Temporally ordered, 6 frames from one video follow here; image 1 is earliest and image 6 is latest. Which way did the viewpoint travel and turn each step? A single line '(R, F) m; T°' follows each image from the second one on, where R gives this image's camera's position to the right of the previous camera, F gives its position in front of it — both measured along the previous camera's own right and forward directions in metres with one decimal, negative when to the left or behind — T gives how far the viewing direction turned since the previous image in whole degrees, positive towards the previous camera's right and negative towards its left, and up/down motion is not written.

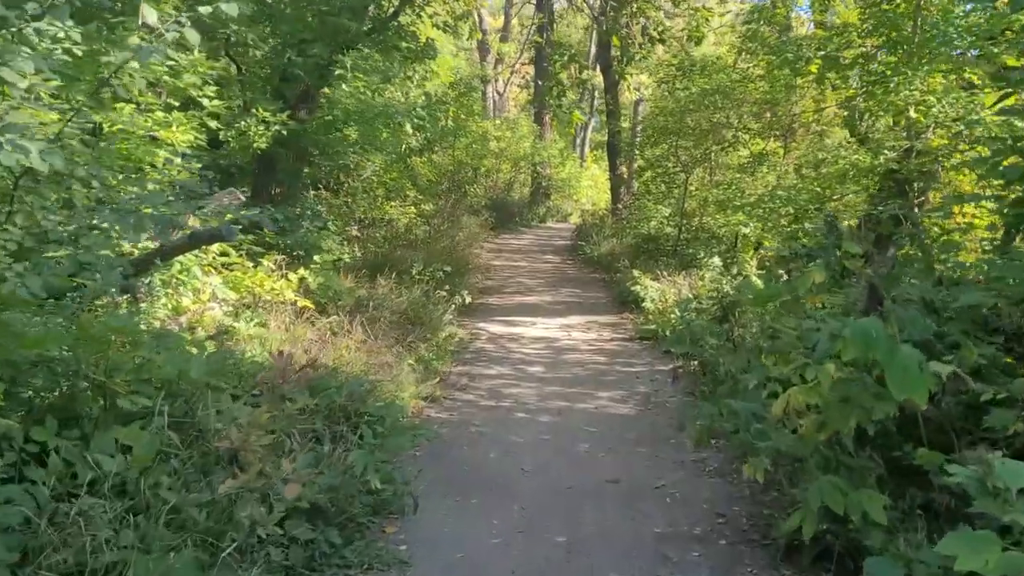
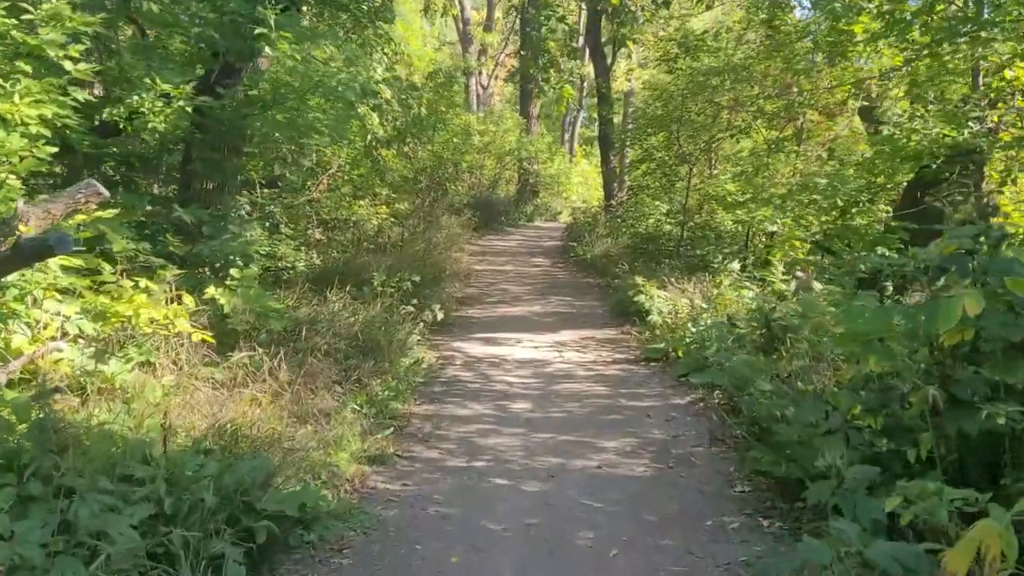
(+0.1, +1.7) m; +1°
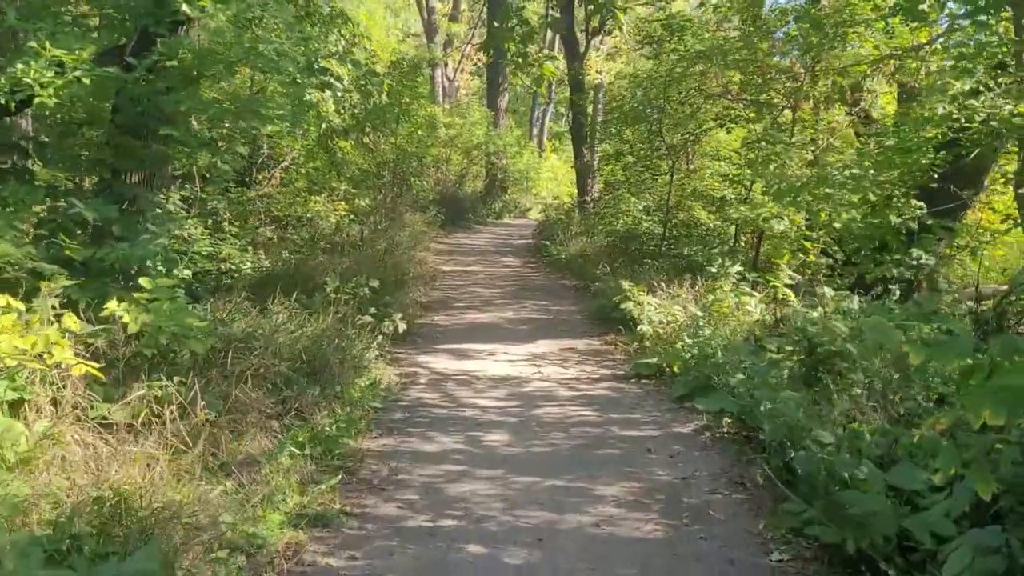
(-0.1, +1.0) m; +2°
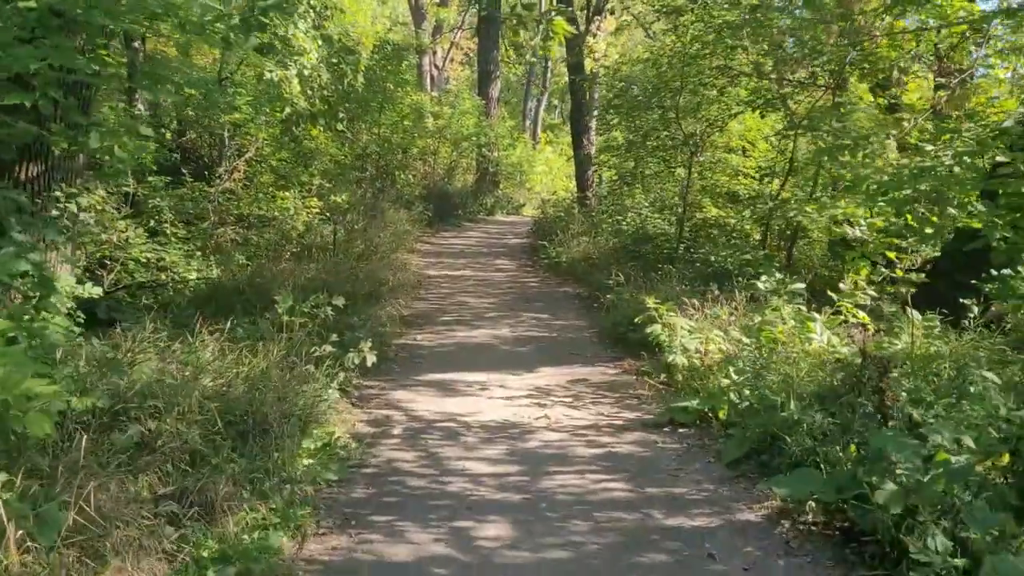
(-0.1, +1.6) m; +1°
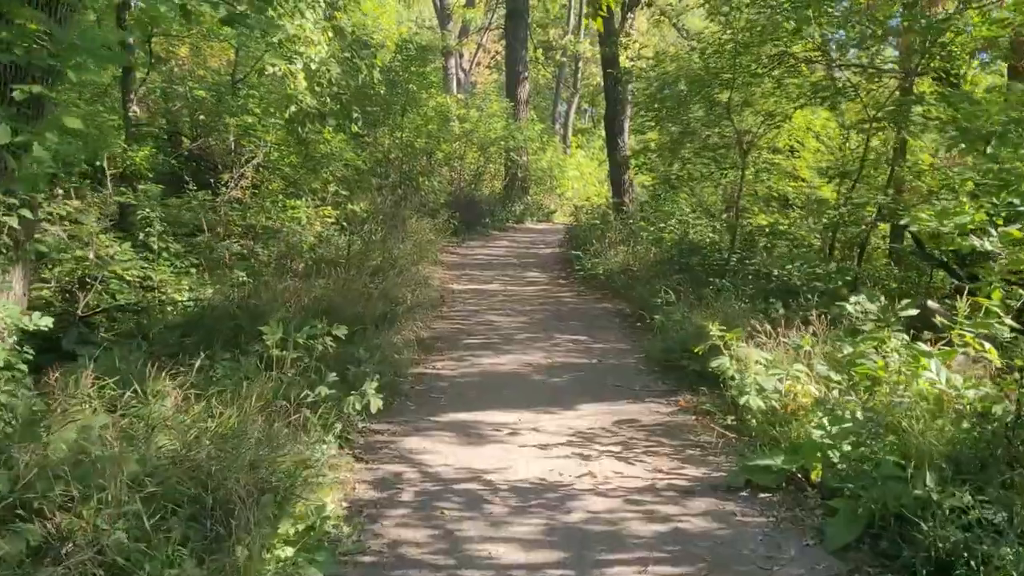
(0.0, +1.1) m; -2°
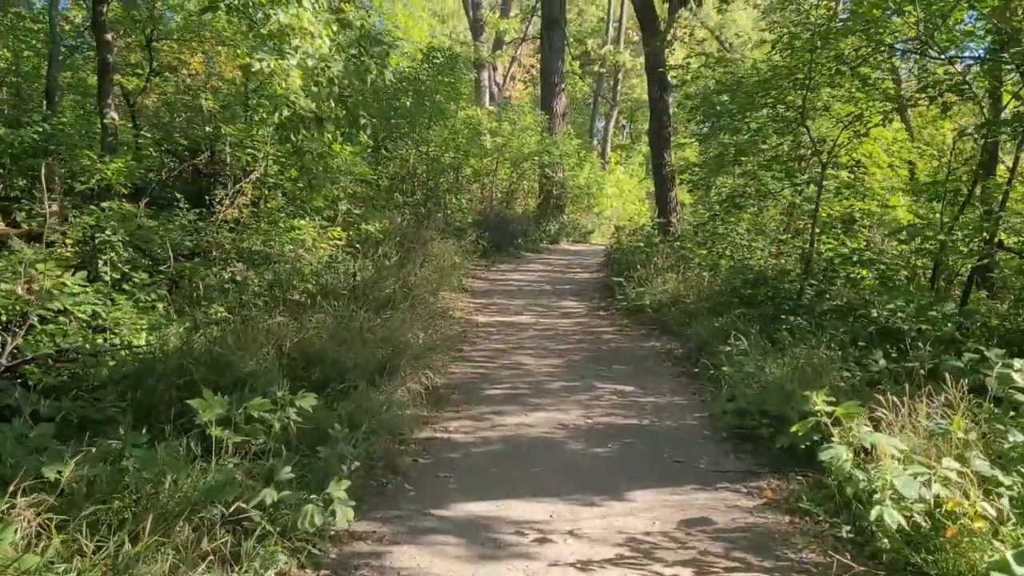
(0.0, +1.5) m; -2°
